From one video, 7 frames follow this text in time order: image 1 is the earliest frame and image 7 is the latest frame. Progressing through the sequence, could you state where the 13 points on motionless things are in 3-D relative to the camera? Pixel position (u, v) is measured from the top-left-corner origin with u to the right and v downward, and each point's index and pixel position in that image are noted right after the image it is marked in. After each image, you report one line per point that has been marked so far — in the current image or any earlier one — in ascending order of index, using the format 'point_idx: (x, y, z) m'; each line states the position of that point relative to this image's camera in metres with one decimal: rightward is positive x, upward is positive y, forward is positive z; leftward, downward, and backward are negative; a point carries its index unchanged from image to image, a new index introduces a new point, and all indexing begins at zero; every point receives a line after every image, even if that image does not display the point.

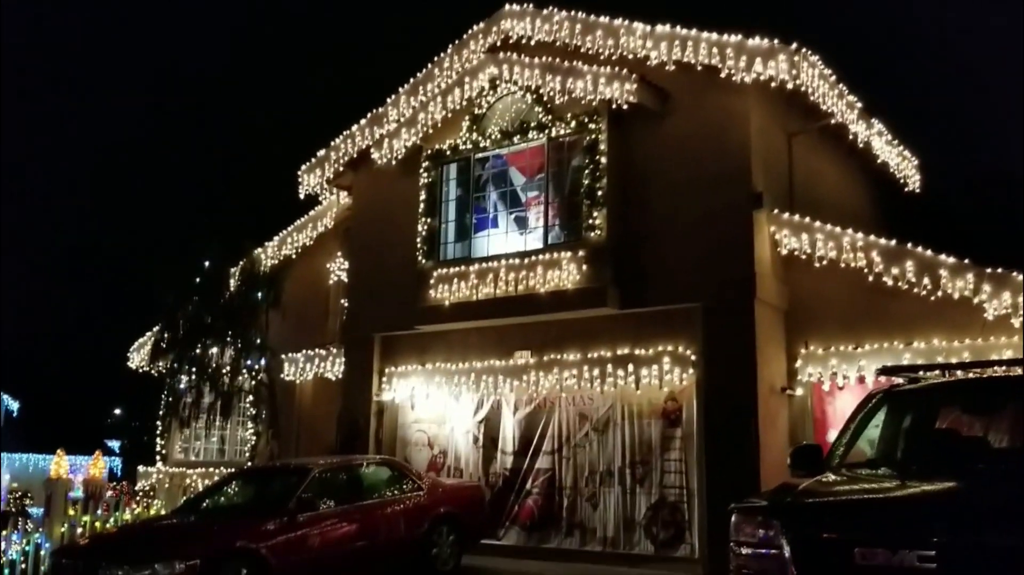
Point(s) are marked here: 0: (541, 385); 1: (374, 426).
0: (+0.4, -1.3, +13.2) m
1: (-2.1, -2.1, +14.9) m
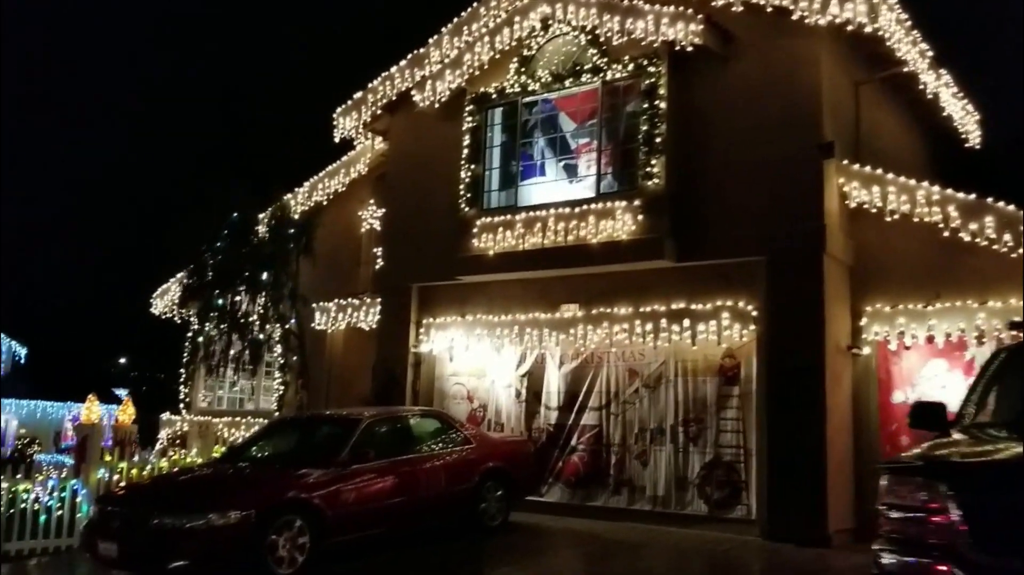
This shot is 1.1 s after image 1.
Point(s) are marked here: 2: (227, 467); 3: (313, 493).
0: (+1.0, -0.7, +12.8) m
1: (-1.5, -1.3, +14.5) m
2: (-2.9, -1.8, +10.1) m
3: (-1.8, -1.9, +9.1) m
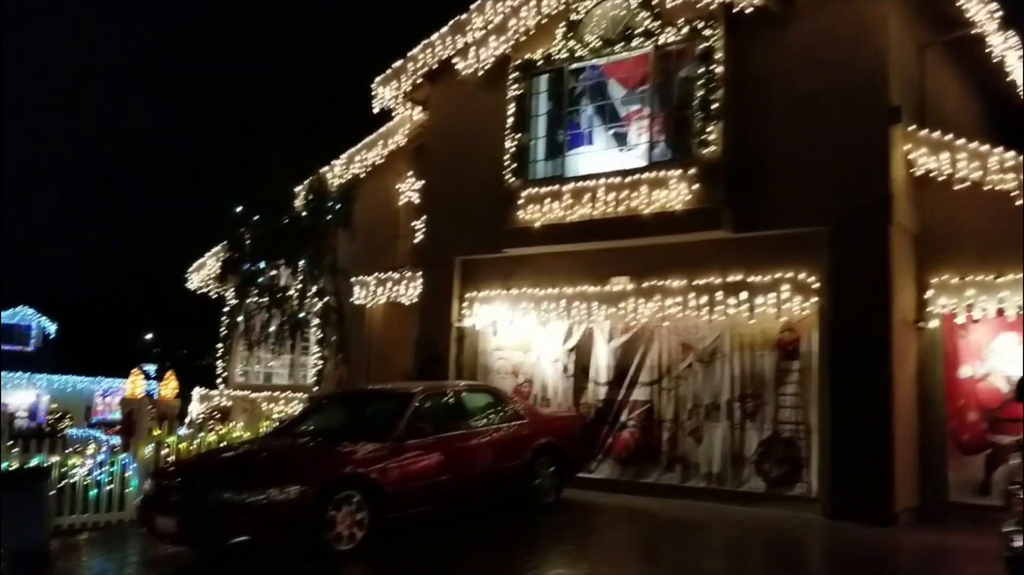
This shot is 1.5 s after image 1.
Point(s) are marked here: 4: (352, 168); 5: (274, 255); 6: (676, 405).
0: (+1.6, -0.3, +12.4) m
1: (-0.8, -1.0, +14.2) m
2: (-2.4, -1.6, +9.9) m
3: (-1.3, -1.6, +8.9) m
4: (-2.7, +2.0, +16.7) m
5: (-3.9, +0.6, +16.3) m
6: (+2.0, -1.4, +12.2) m
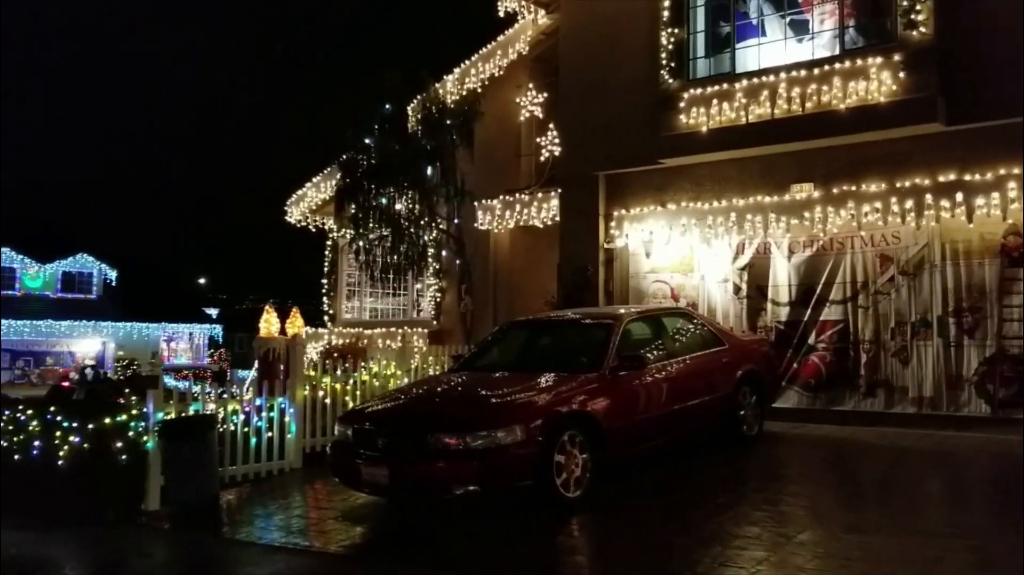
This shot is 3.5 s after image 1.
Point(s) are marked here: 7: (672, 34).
0: (+3.6, +0.7, +11.1) m
1: (+1.2, +0.1, +13.0) m
2: (-0.4, -0.8, +8.8) m
3: (+0.6, -0.9, +7.7) m
4: (-0.7, +3.2, +15.3) m
5: (-1.8, +1.7, +15.1) m
6: (+4.0, -0.4, +10.9) m
7: (+2.0, +3.1, +12.1) m
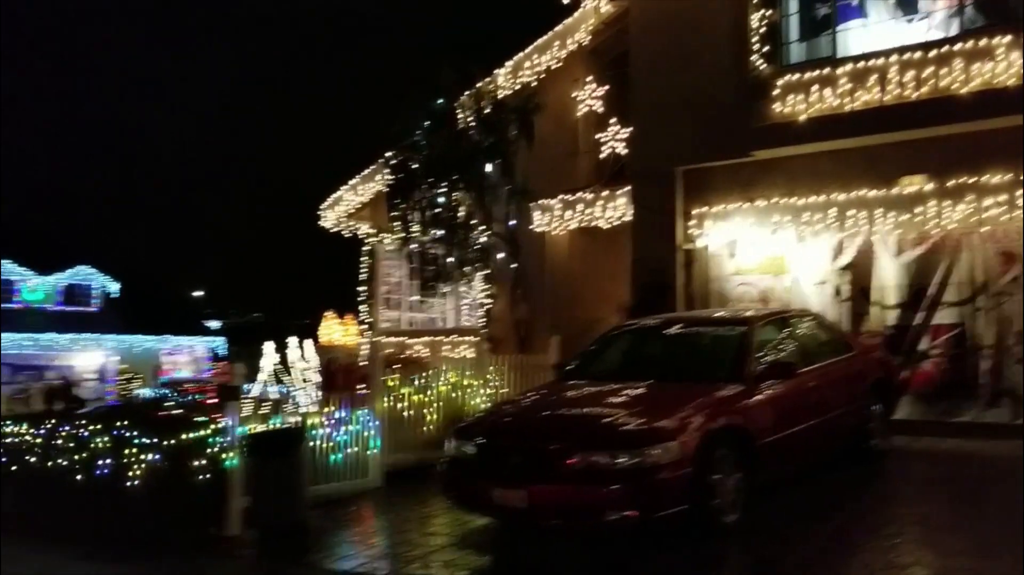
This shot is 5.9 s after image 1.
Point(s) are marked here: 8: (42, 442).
0: (+4.5, +0.7, +10.2) m
1: (+2.1, +0.1, +12.1) m
2: (+0.5, -0.8, +7.8) m
3: (+1.6, -0.9, +6.8) m
4: (+0.2, +3.1, +14.4) m
5: (-1.0, +1.6, +14.2) m
6: (+4.9, -0.4, +10.0) m
7: (+2.9, +3.1, +11.3) m
8: (-4.1, -1.4, +8.7) m
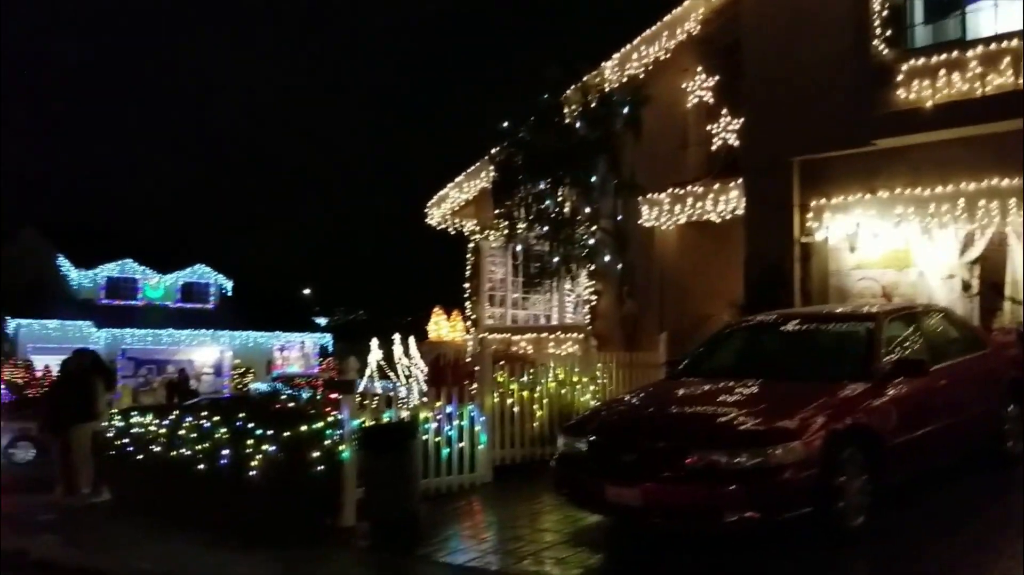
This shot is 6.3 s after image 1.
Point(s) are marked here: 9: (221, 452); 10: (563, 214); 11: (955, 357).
0: (+5.6, +0.8, +9.6) m
1: (+3.4, +0.2, +11.7) m
2: (+1.4, -0.8, +7.6) m
3: (+2.3, -0.8, +6.5) m
4: (+1.7, +3.2, +14.2) m
5: (+0.6, +1.6, +14.1) m
6: (+6.0, -0.3, +9.3) m
7: (+4.1, +3.1, +10.8) m
8: (-3.1, -1.3, +8.9) m
9: (-2.5, -1.4, +8.4) m
10: (+0.7, +1.1, +14.1) m
11: (+3.6, -0.6, +8.0) m
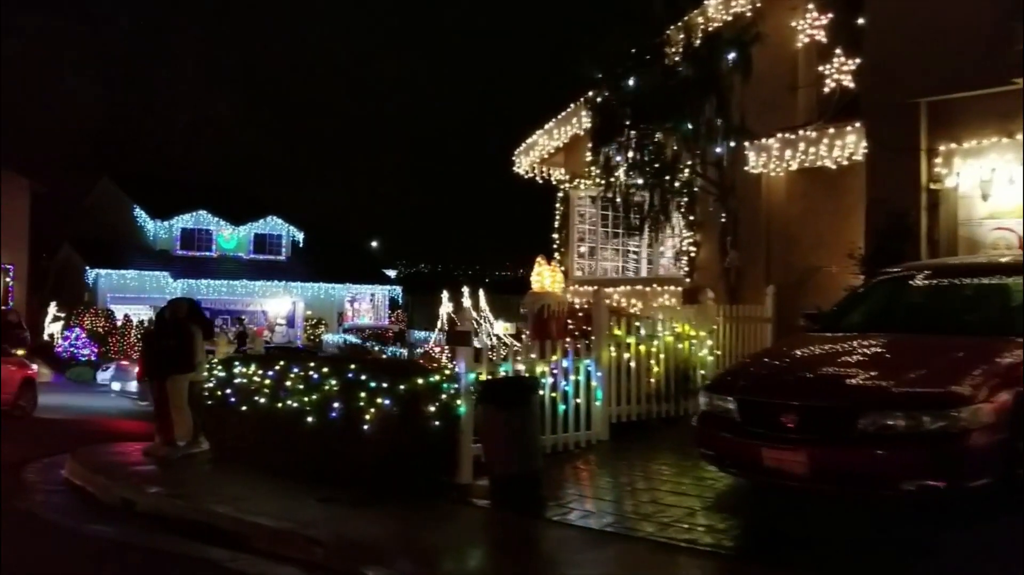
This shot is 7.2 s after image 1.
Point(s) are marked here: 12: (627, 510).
0: (+6.7, +1.2, +8.7) m
1: (+4.6, +0.7, +10.9) m
2: (+2.3, -0.4, +7.0) m
3: (+3.2, -0.5, +5.9) m
4: (+3.1, +3.8, +13.4) m
5: (+1.9, +2.3, +13.4) m
6: (+7.1, +0.1, +8.5) m
7: (+5.2, +3.6, +9.9) m
8: (-2.1, -0.9, +8.7) m
9: (-1.5, -1.0, +8.1) m
10: (+2.1, +1.7, +13.5) m
11: (+4.6, -0.2, +7.3) m
12: (+0.9, -1.5, +6.6) m
